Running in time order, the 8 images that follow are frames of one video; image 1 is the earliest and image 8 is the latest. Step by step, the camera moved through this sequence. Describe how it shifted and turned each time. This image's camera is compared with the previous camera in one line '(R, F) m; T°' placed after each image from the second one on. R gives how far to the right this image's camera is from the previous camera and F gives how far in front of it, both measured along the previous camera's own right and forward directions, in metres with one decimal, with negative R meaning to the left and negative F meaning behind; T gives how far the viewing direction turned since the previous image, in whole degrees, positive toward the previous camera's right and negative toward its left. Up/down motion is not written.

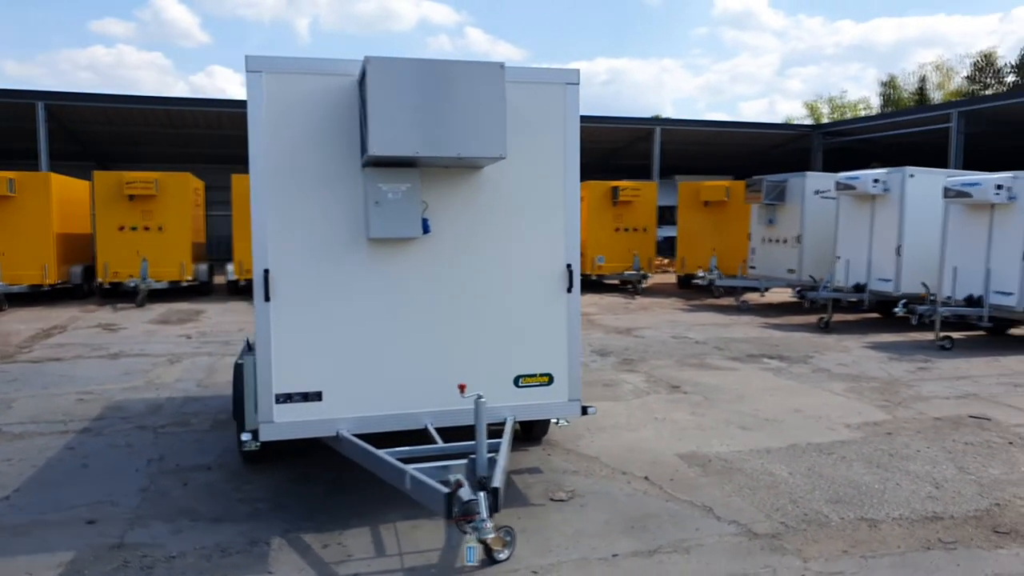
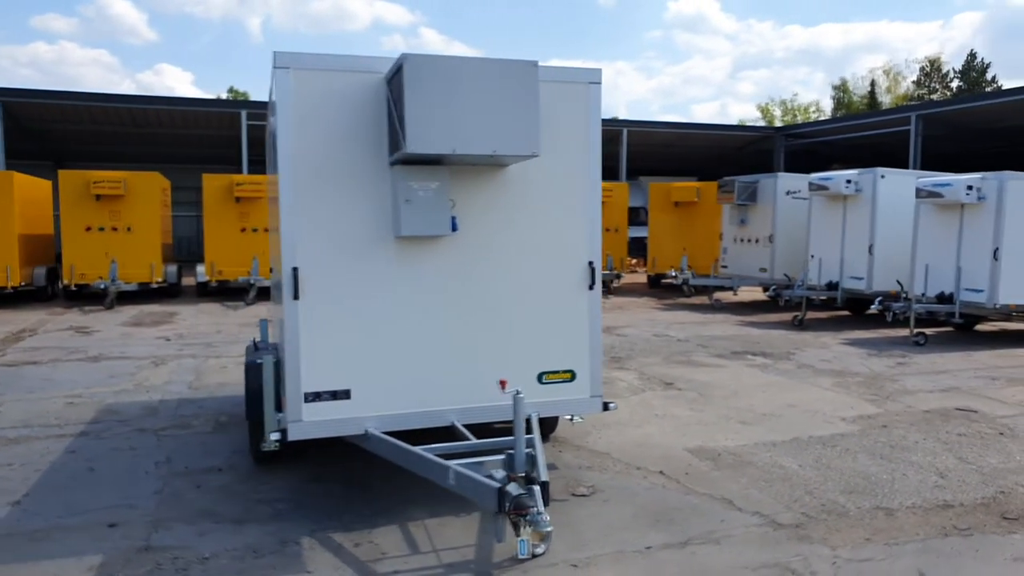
(-0.4, 0.0) m; +3°
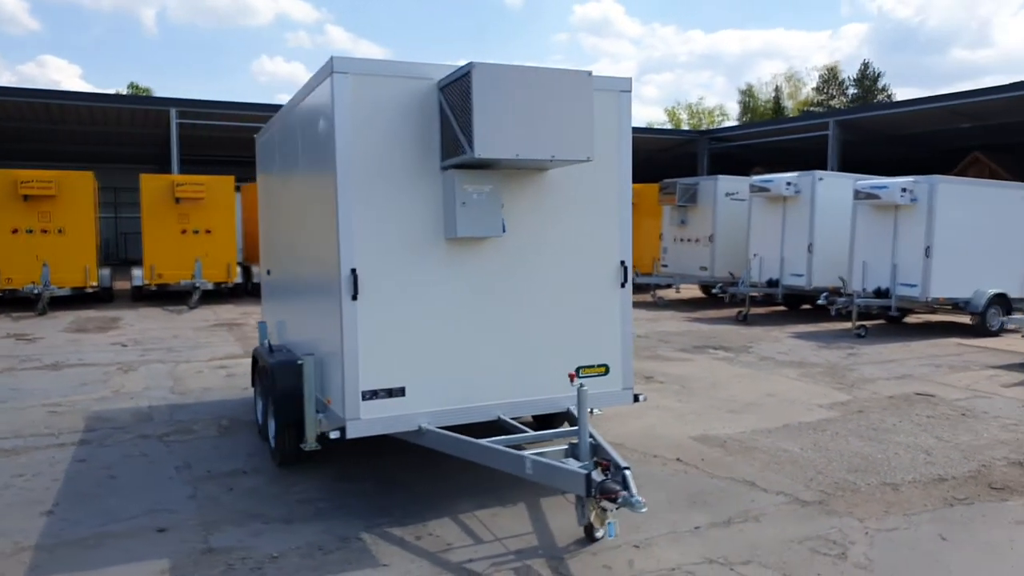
(-0.8, -0.2) m; +6°
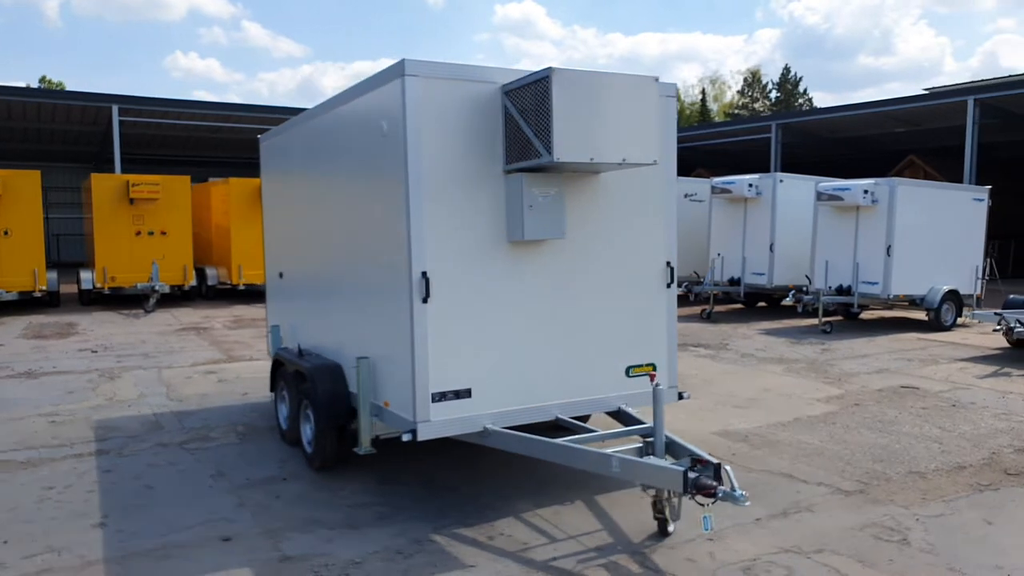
(-0.8, 0.0) m; +5°
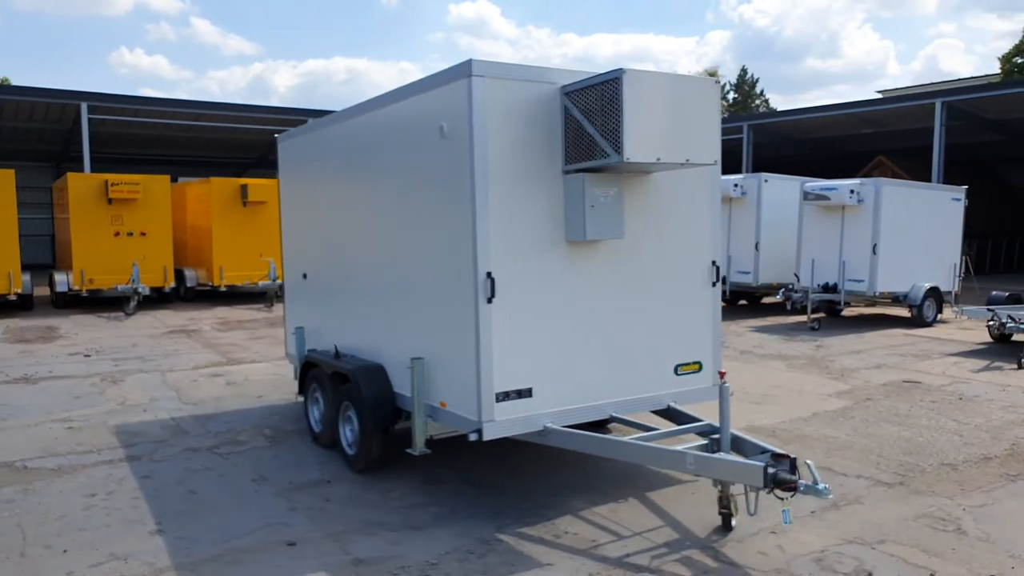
(-0.6, 0.0) m; +3°
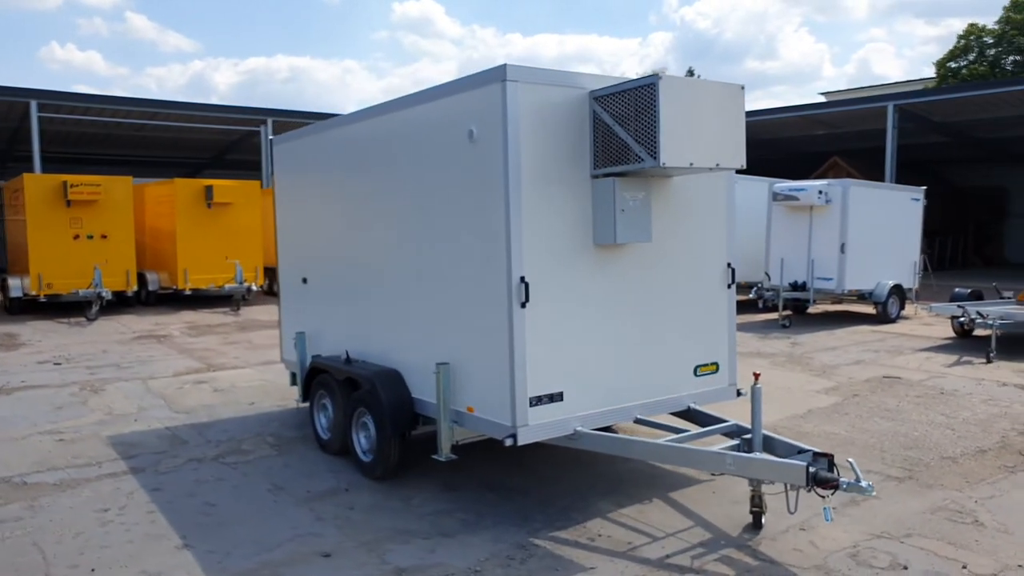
(-0.5, 0.0) m; +4°
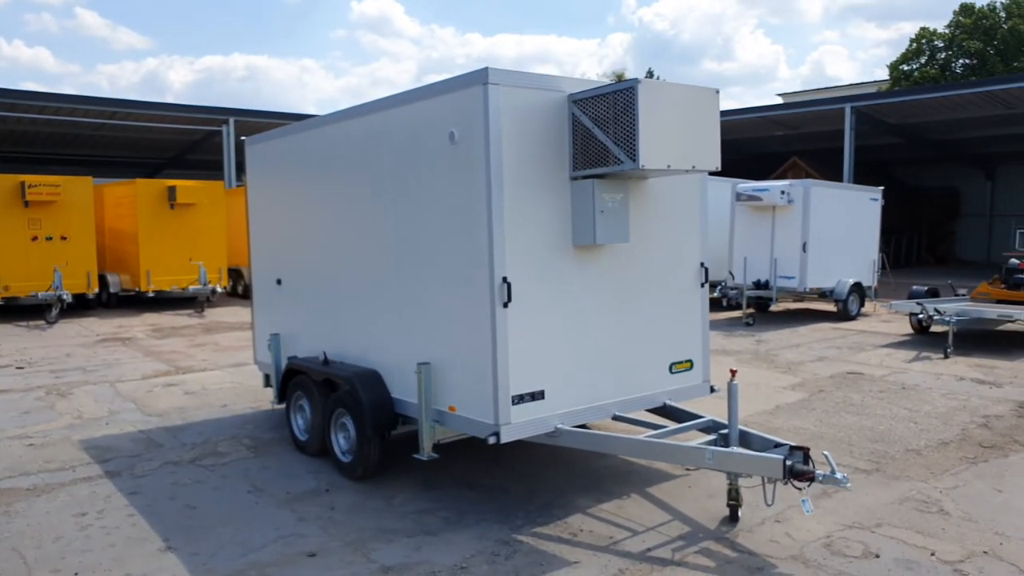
(-0.1, -0.1) m; +3°
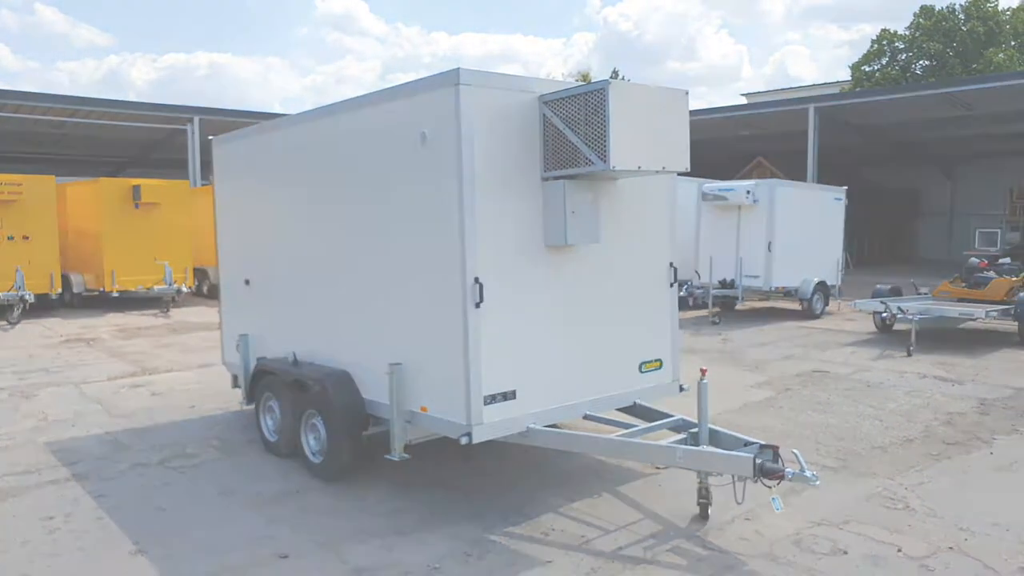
(0.0, 0.0) m; +2°
